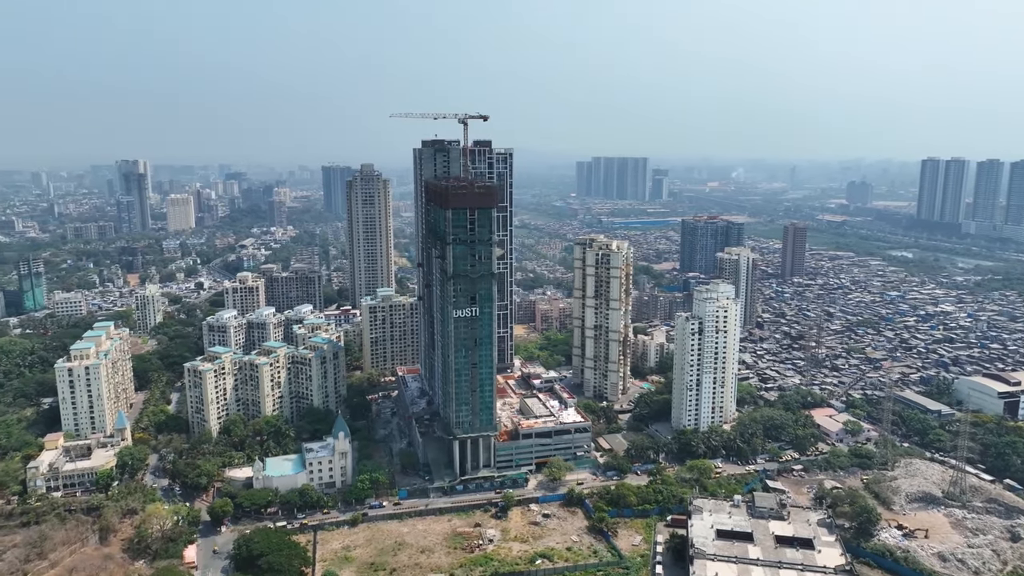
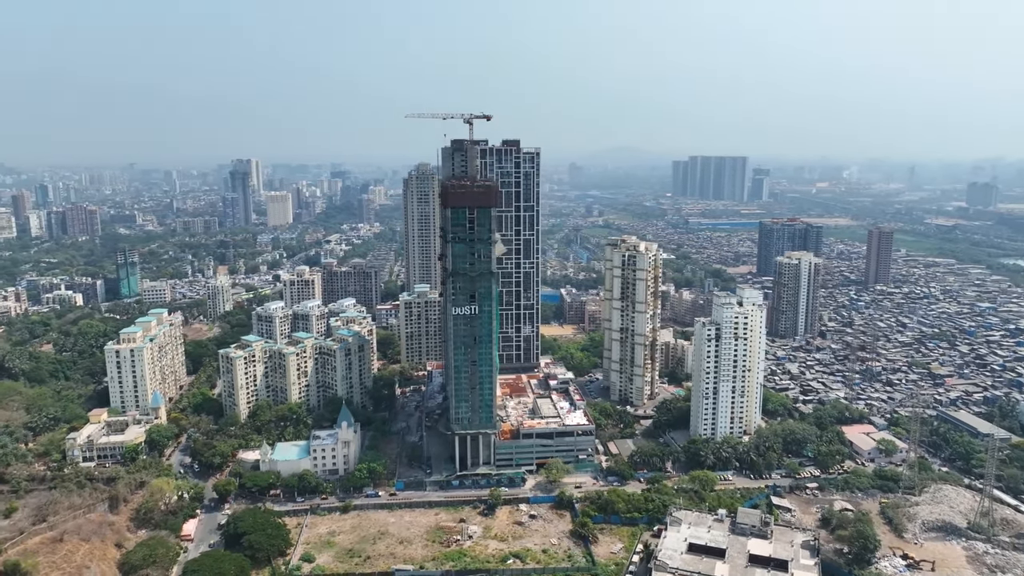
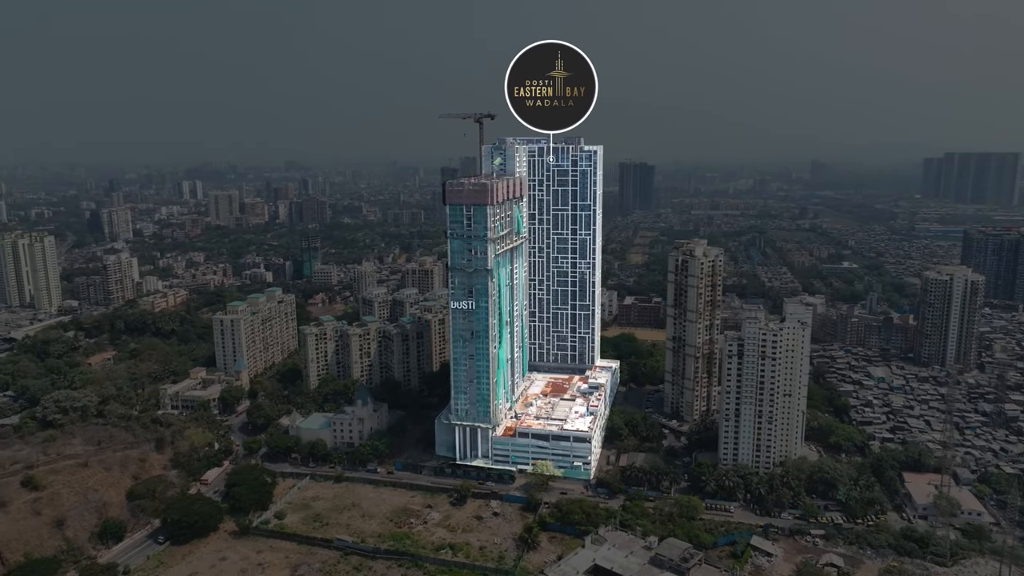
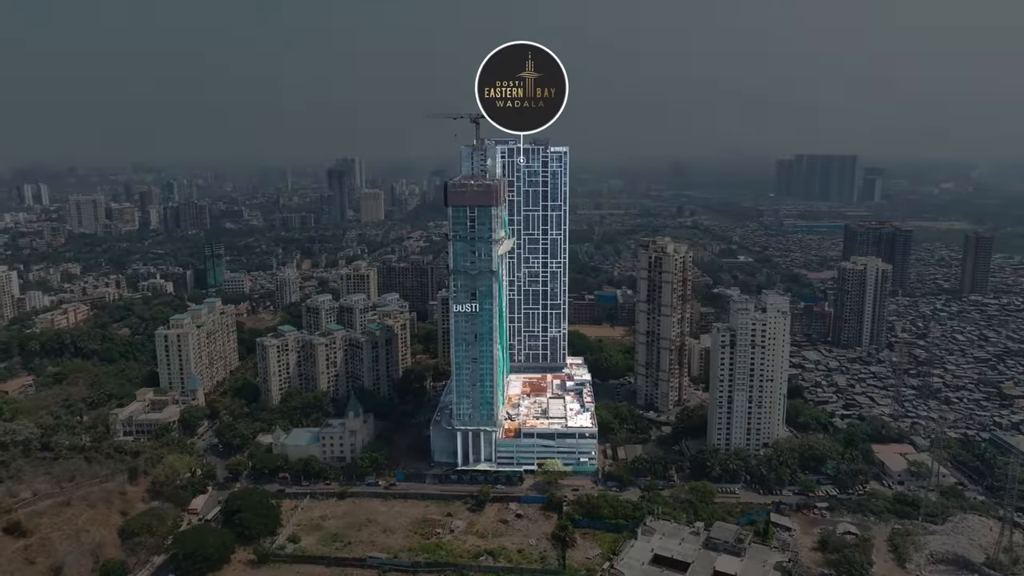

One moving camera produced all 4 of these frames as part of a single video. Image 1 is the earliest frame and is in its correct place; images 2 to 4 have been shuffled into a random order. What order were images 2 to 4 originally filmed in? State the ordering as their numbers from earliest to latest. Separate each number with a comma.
2, 4, 3
